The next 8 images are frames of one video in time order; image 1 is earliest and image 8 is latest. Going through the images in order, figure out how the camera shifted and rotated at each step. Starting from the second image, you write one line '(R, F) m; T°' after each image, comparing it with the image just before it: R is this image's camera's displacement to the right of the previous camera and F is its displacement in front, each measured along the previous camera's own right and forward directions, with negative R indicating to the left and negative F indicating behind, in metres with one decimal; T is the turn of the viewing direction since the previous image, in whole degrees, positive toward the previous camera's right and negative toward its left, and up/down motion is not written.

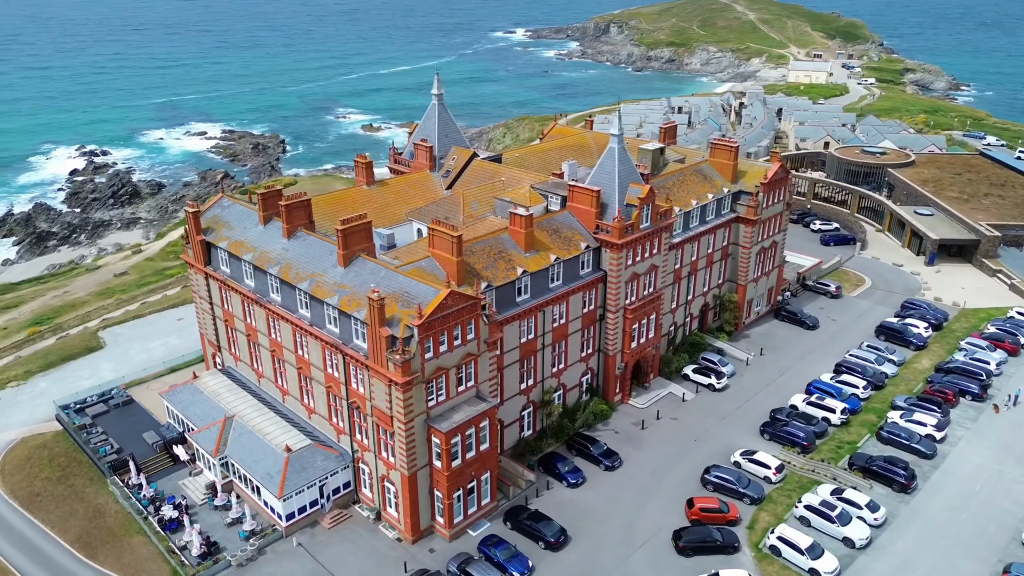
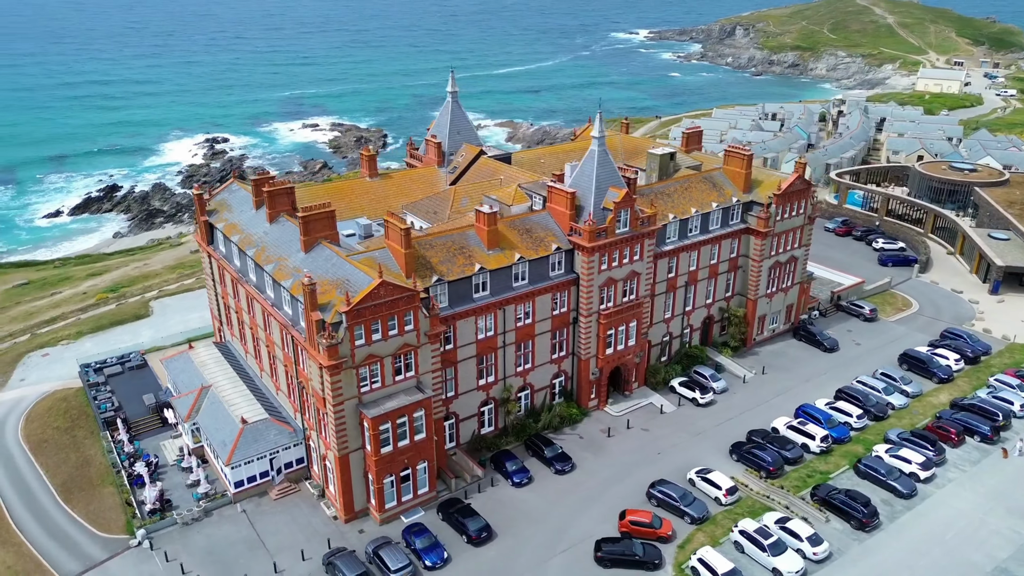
(+11.0, +0.4) m; -9°
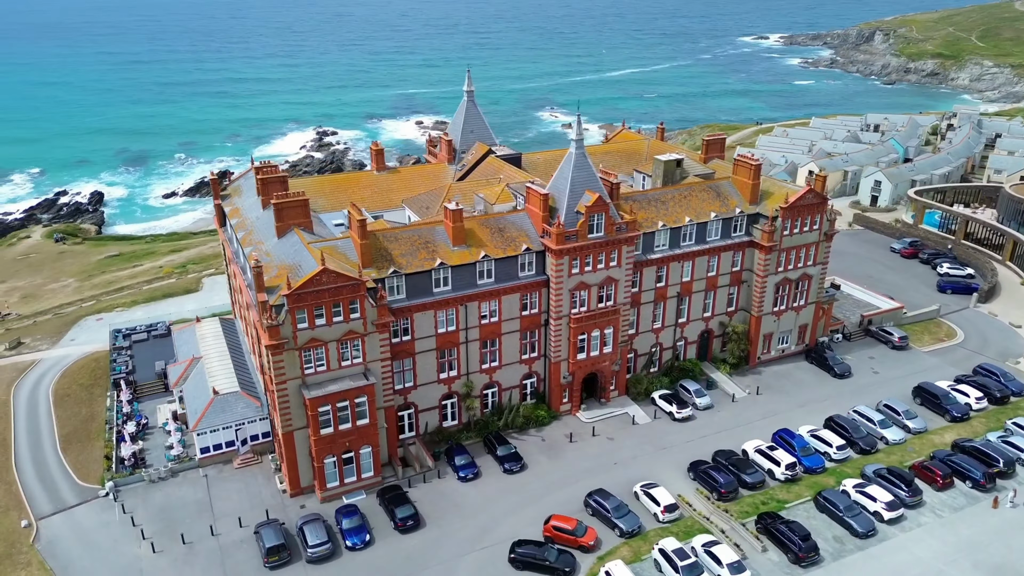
(+11.1, +0.4) m; -9°
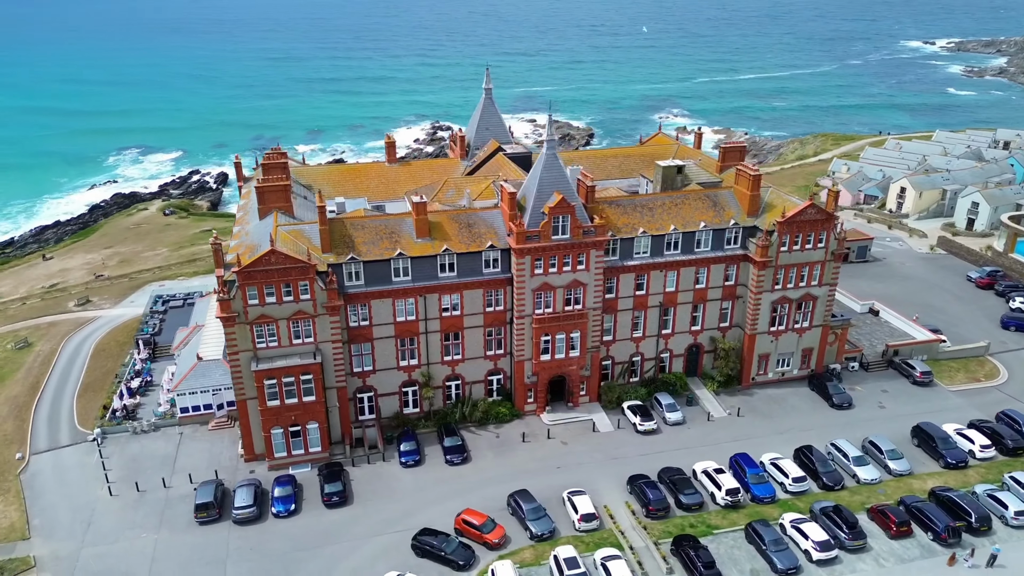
(+12.7, +0.7) m; -10°
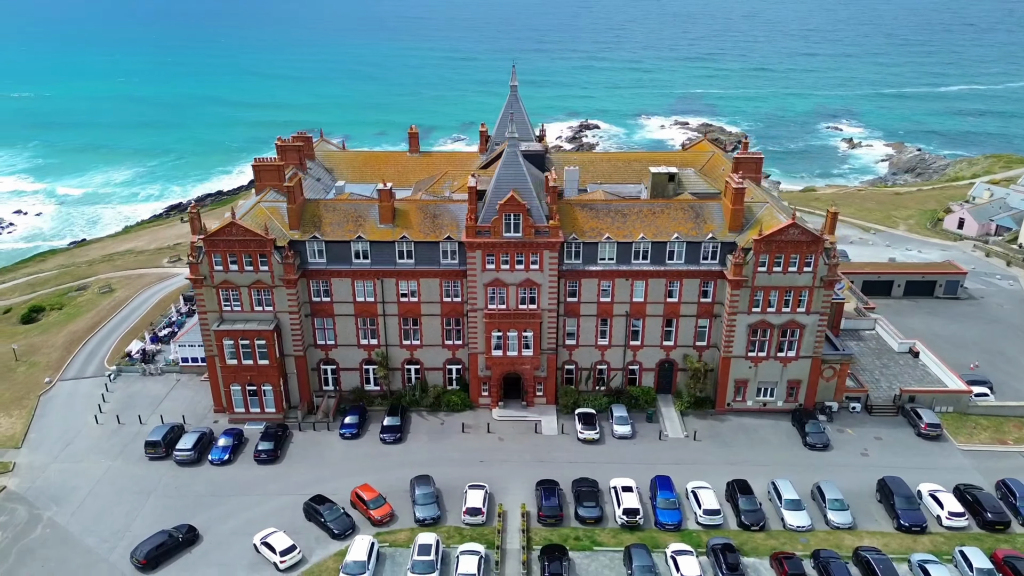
(+16.7, +1.3) m; -14°
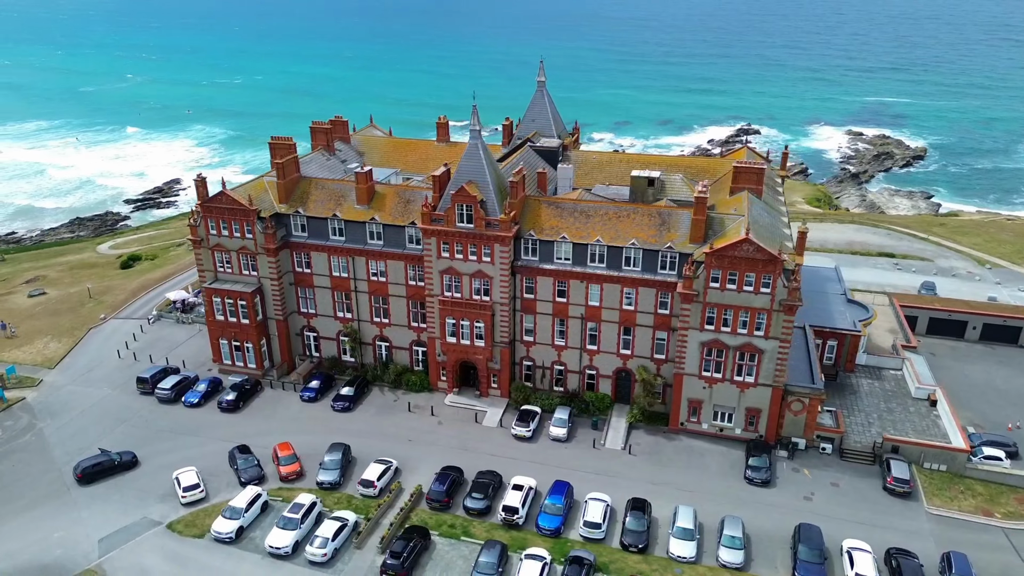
(+17.4, +1.5) m; -14°
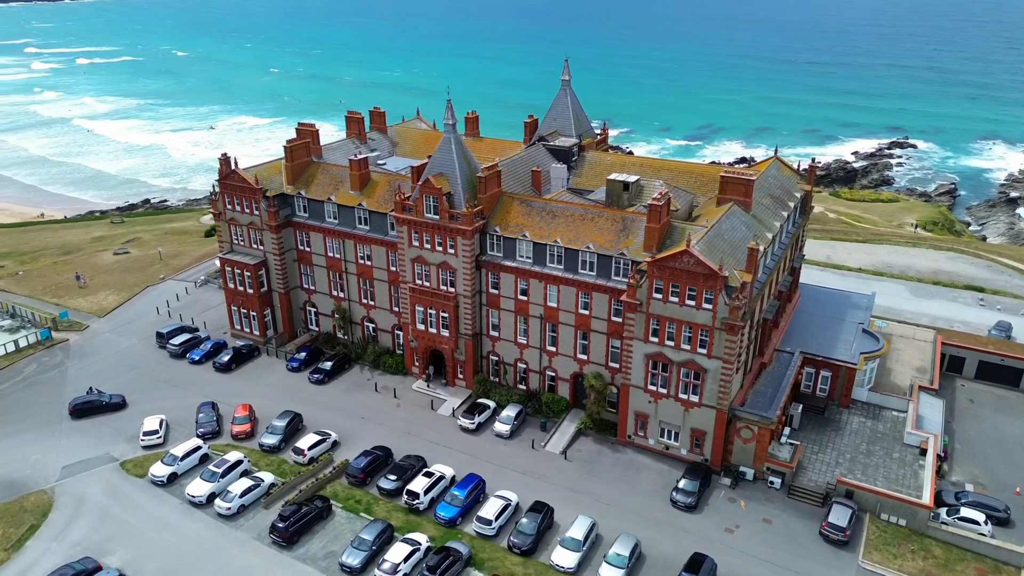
(+14.9, +1.1) m; -12°
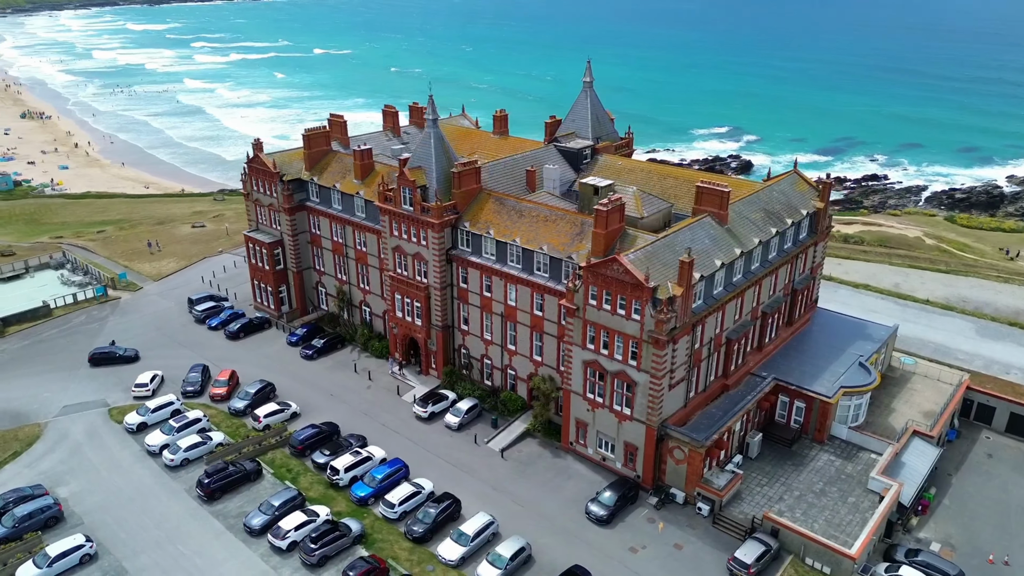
(+14.0, +0.9) m; -11°
